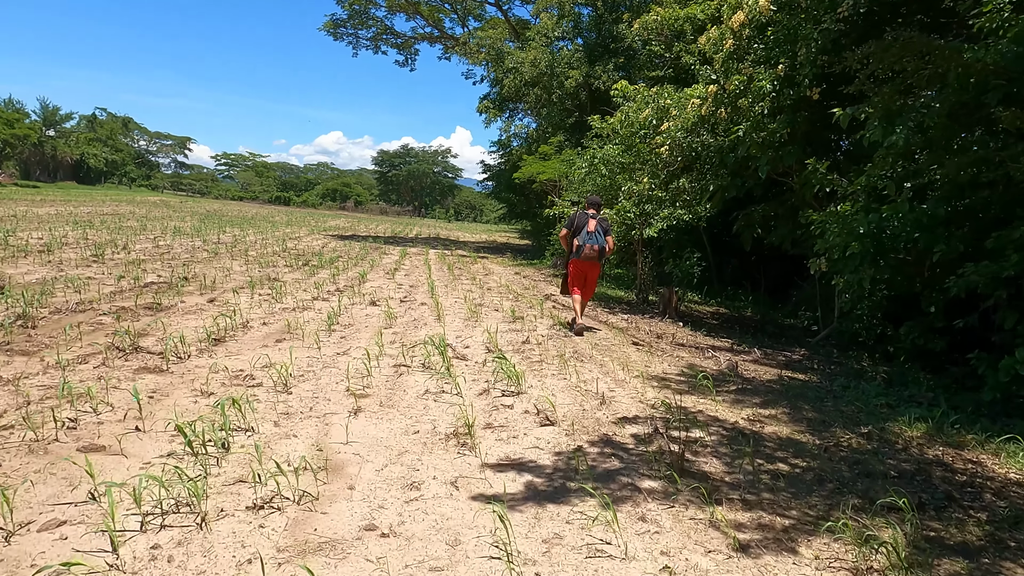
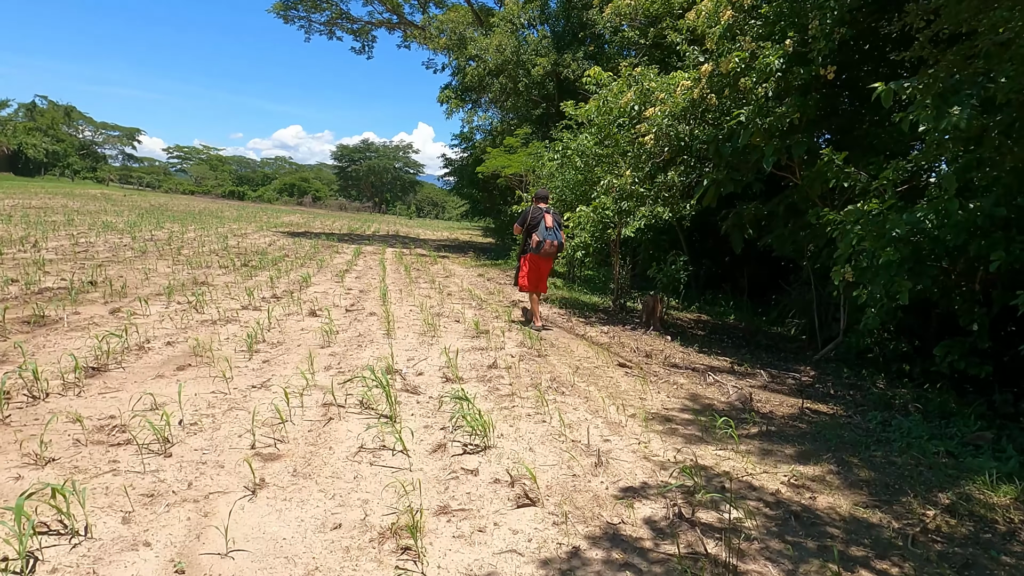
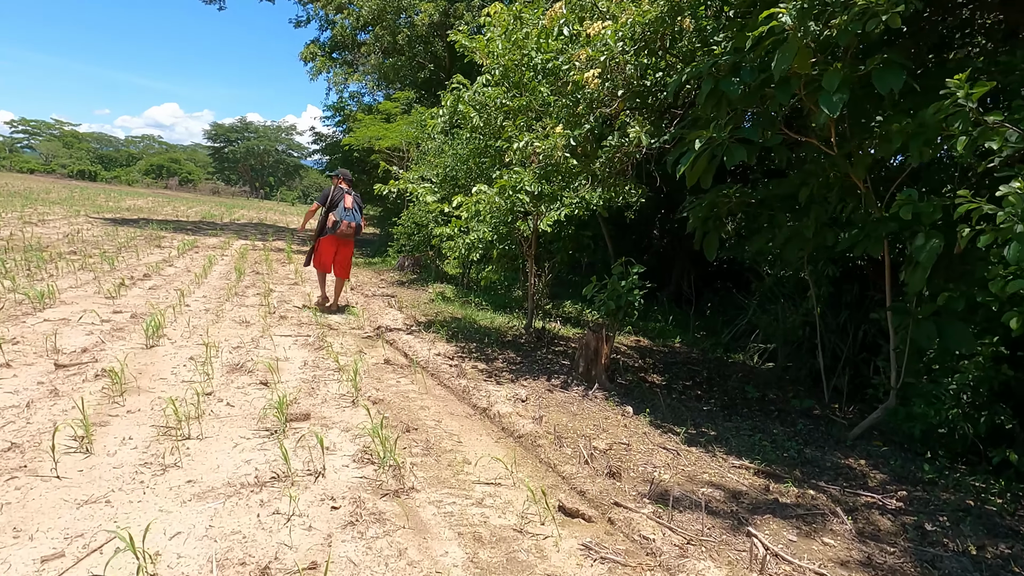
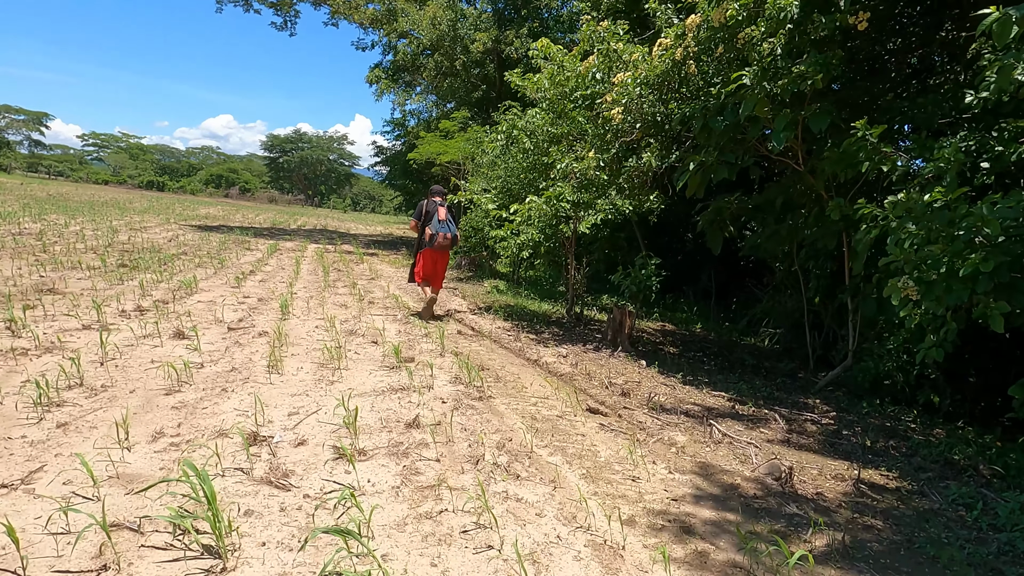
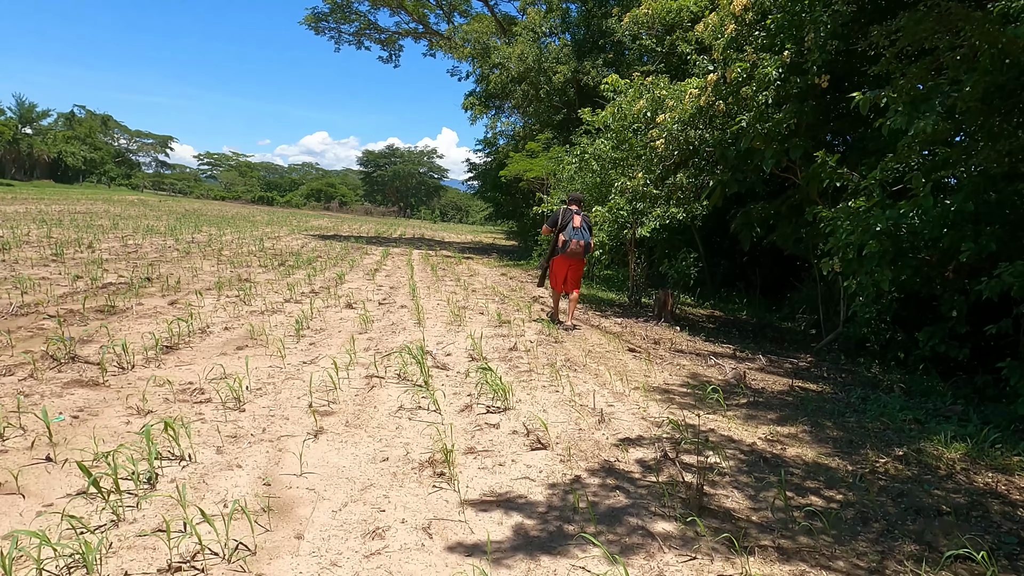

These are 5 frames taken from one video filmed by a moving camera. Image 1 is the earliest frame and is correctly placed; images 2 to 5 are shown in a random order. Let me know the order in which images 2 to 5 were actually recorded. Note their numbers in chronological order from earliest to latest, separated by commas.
5, 2, 4, 3
